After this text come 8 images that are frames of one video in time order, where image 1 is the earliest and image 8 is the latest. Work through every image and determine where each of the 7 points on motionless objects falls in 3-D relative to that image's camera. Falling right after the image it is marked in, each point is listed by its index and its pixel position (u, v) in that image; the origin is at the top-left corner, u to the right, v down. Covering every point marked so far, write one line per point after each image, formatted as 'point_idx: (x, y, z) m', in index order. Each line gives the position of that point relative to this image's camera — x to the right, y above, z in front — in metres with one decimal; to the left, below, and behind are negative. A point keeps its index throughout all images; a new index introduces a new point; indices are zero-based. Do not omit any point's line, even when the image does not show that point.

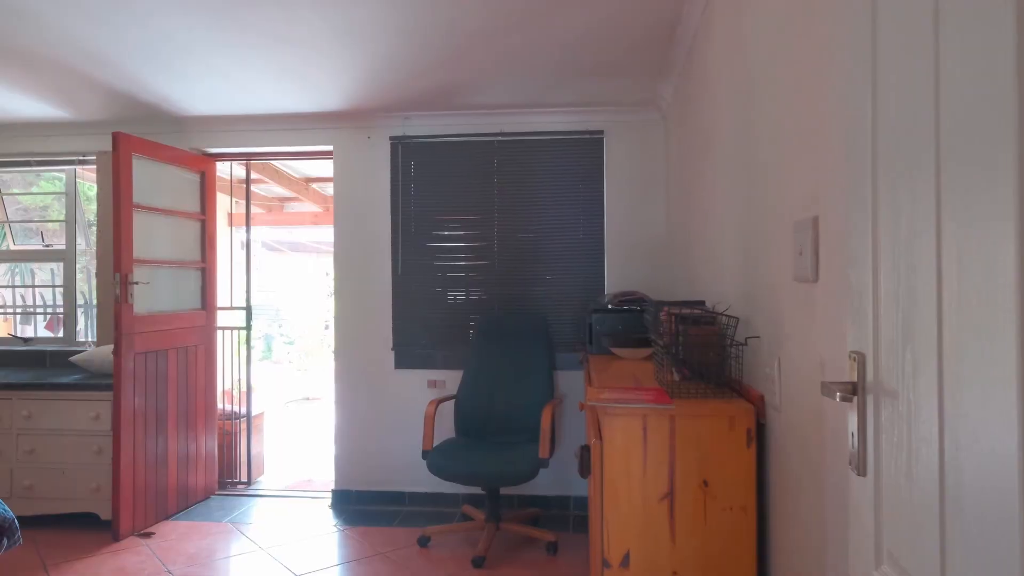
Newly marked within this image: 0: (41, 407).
0: (-2.1, -0.5, +3.1) m
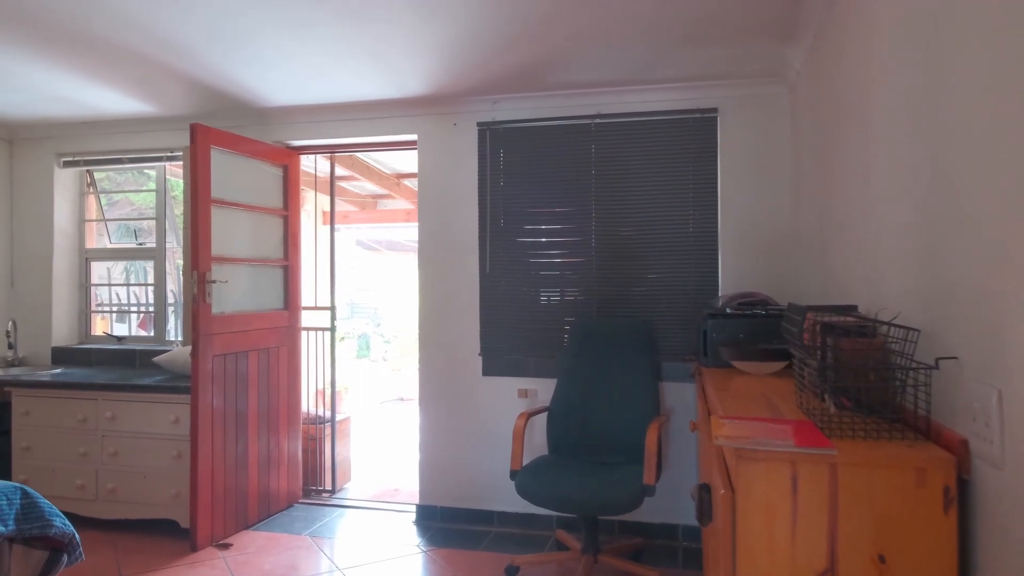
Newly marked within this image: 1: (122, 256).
0: (-1.7, -0.5, +3.1) m
1: (-2.1, +0.2, +3.8) m
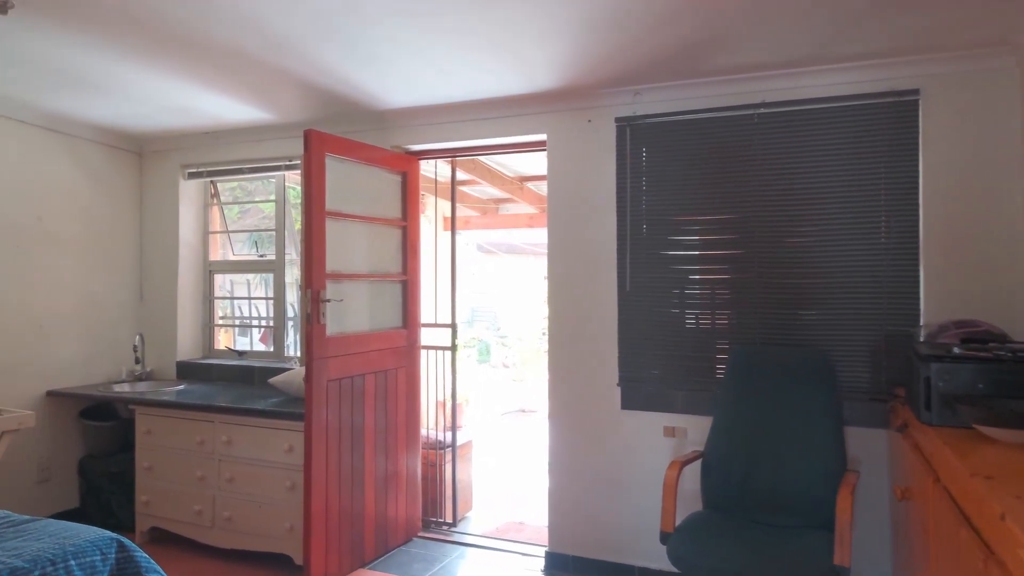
0: (-1.1, -0.6, +2.9) m
1: (-1.4, +0.1, +3.8) m
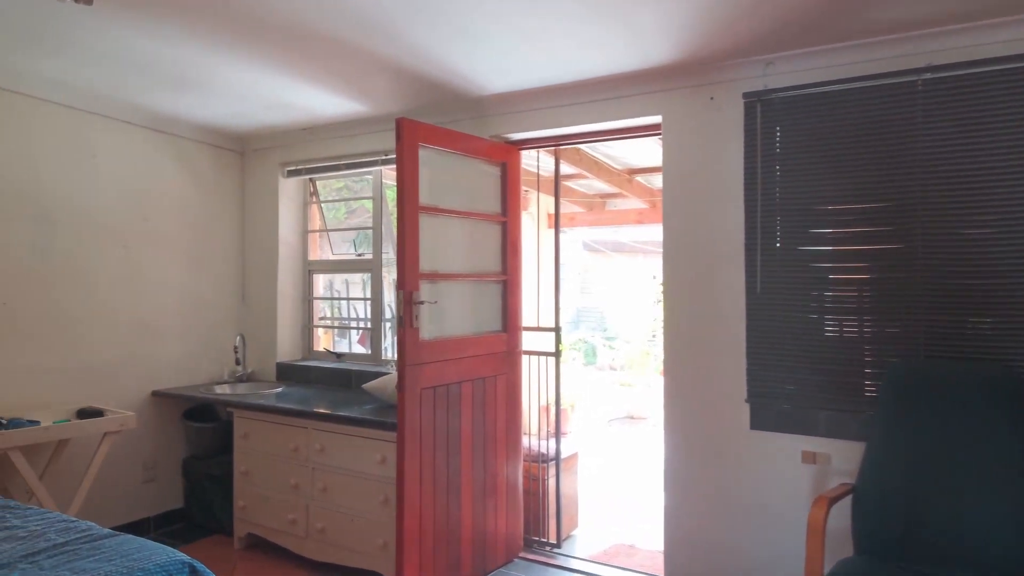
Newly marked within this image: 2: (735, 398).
0: (-0.7, -0.6, +2.8) m
1: (-0.9, +0.1, +3.6) m
2: (+0.8, -0.4, +2.4) m
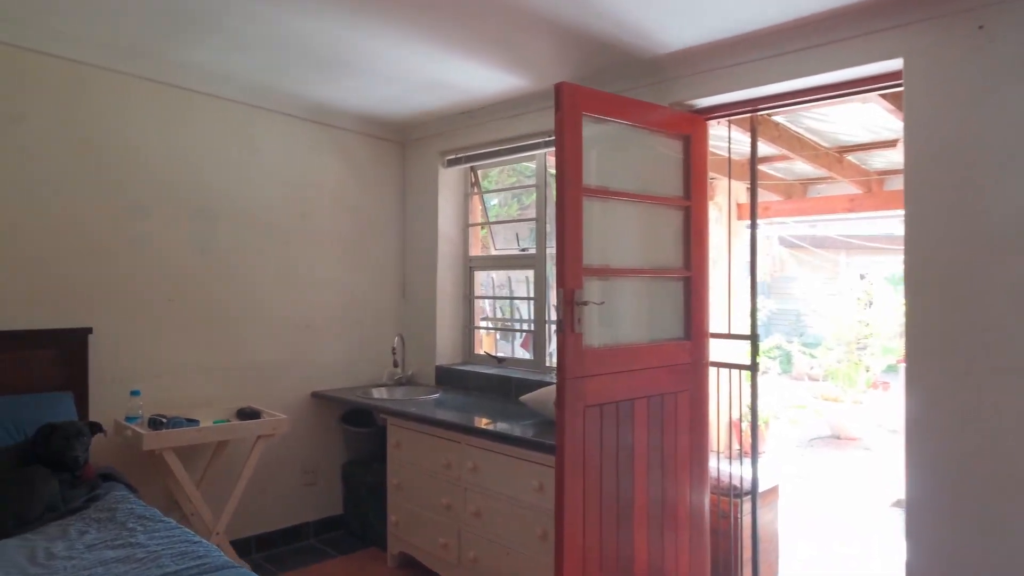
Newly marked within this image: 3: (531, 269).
0: (-0.1, -0.6, +2.4) m
1: (0.0, +0.1, +3.3) m
2: (+1.2, -0.4, +1.8) m
3: (+0.1, +0.1, +3.2) m
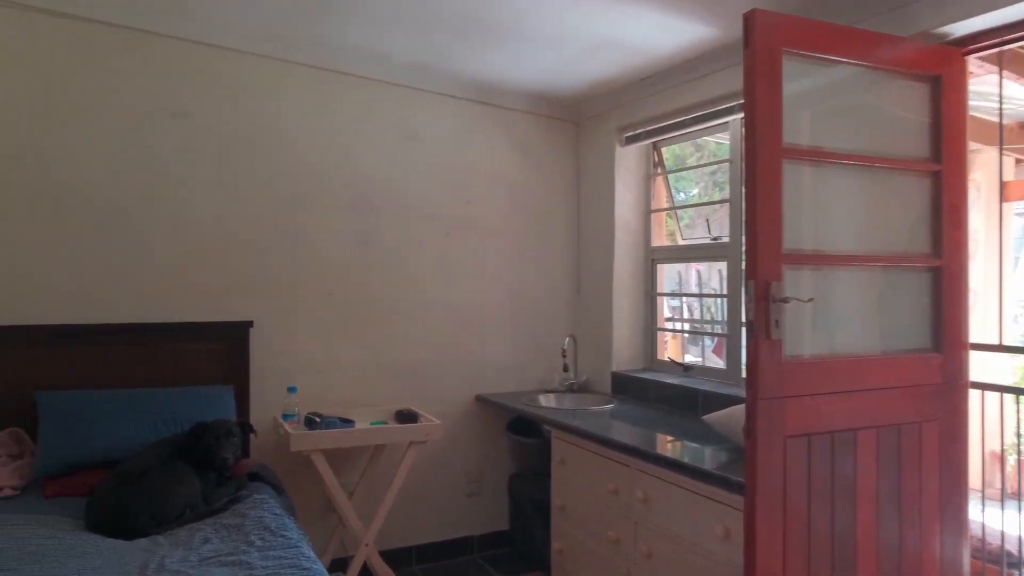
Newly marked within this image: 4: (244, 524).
0: (+0.4, -0.6, +2.0) m
1: (+0.7, +0.1, +2.8) m
2: (+1.5, -0.4, +1.0) m
3: (+0.8, +0.1, +2.7) m
4: (-0.7, -0.6, +1.8) m
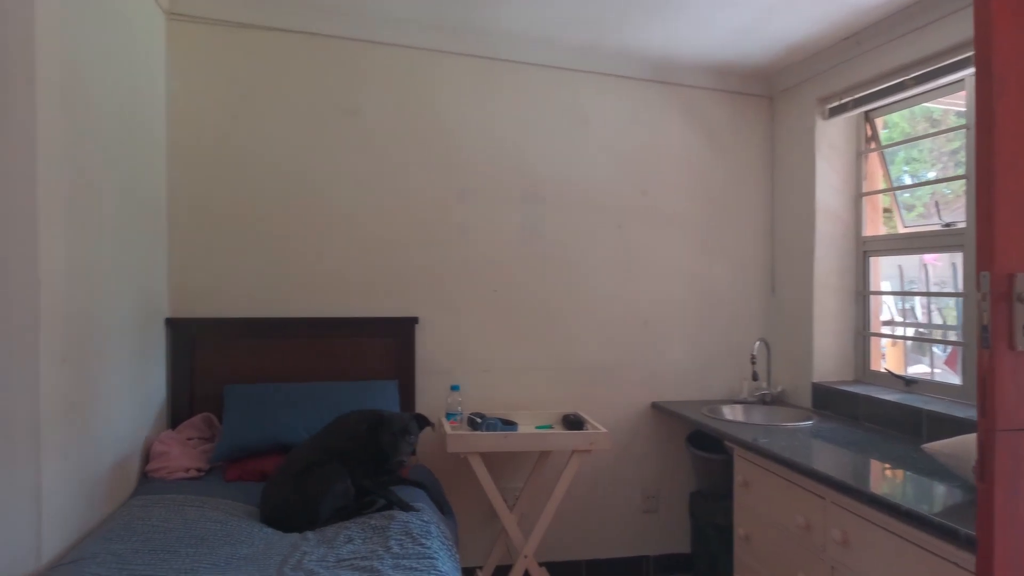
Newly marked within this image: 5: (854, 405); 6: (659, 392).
0: (+0.8, -0.6, +1.6) m
1: (+1.3, +0.1, +2.3) m
2: (+1.5, -0.3, +0.3) m
3: (+1.4, +0.1, +2.2) m
4: (-0.3, -0.6, +1.8) m
5: (+1.1, -0.4, +2.4) m
6: (+0.6, -0.4, +2.7) m
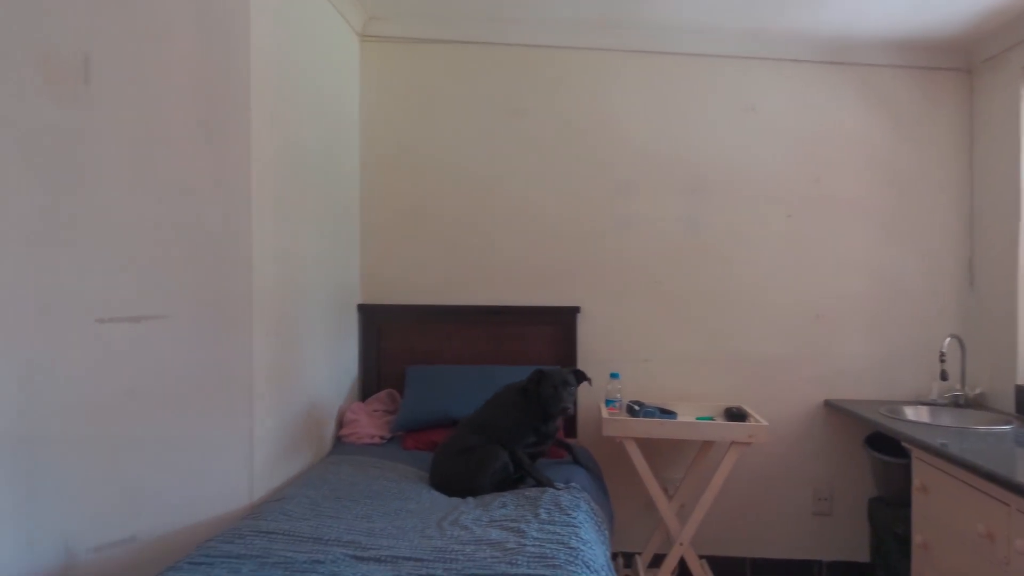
0: (+1.1, -0.5, +1.5) m
1: (+1.8, +0.2, +2.0) m
2: (+1.5, -0.3, 0.0) m
3: (+1.8, +0.1, +1.9) m
4: (+0.1, -0.6, +1.9) m
5: (+1.6, -0.4, +2.1) m
6: (+1.2, -0.4, +2.6) m
